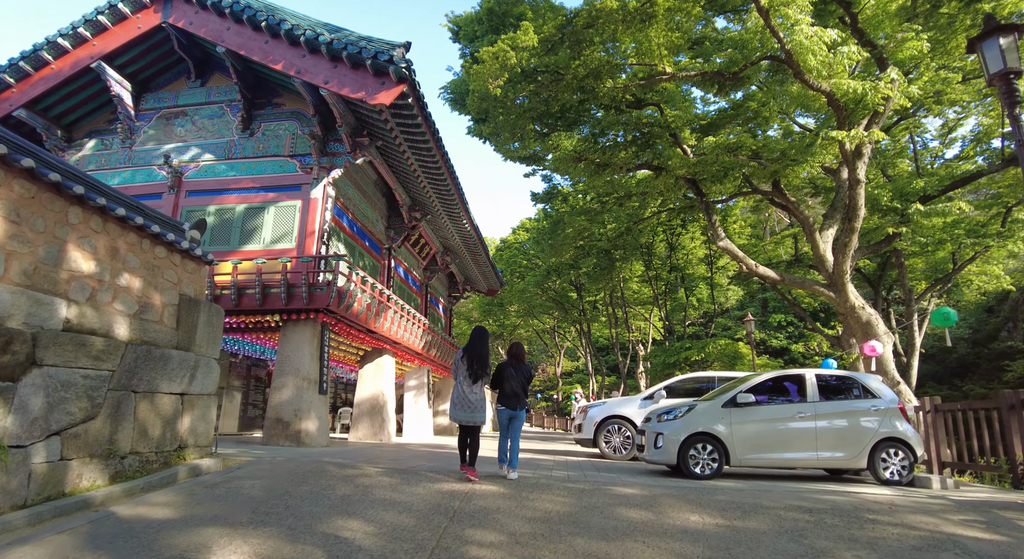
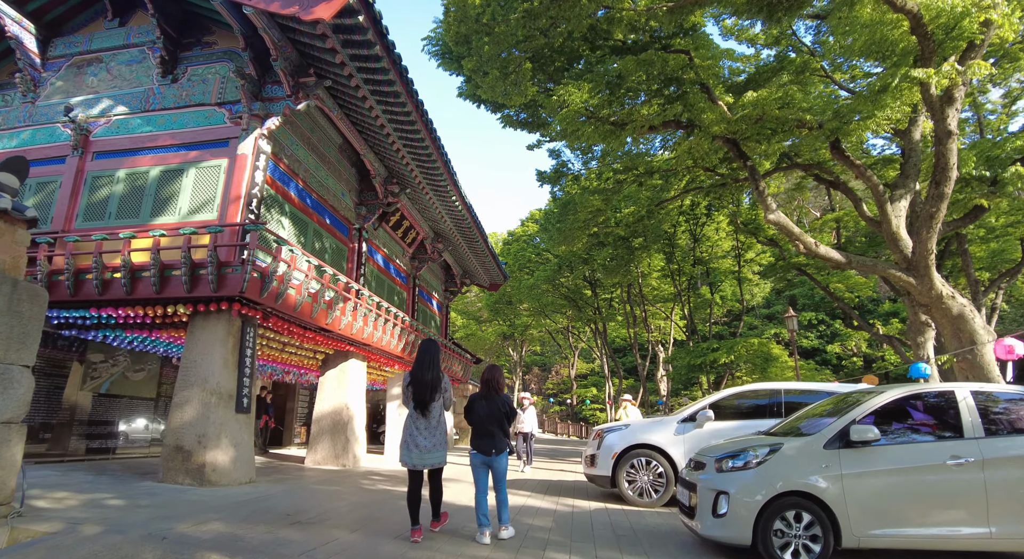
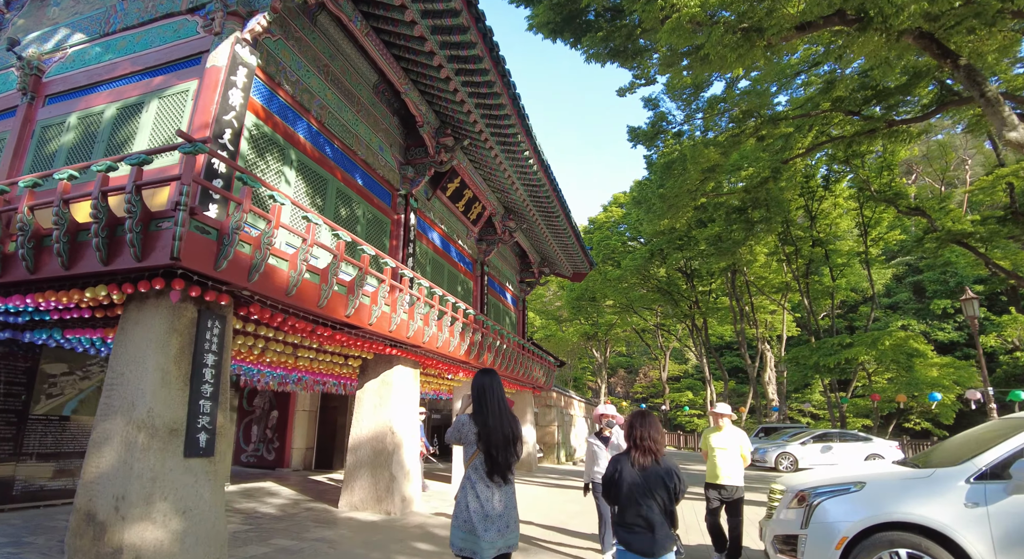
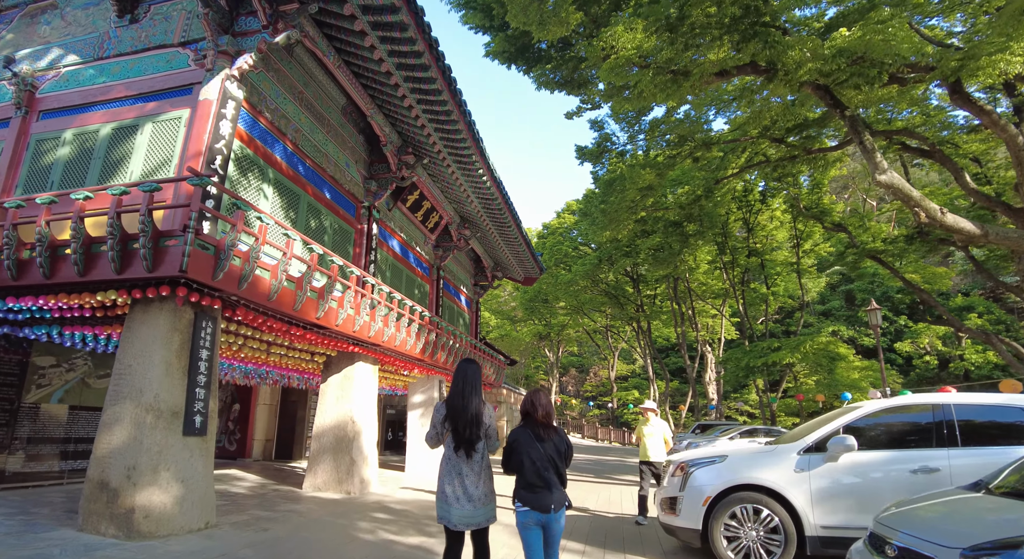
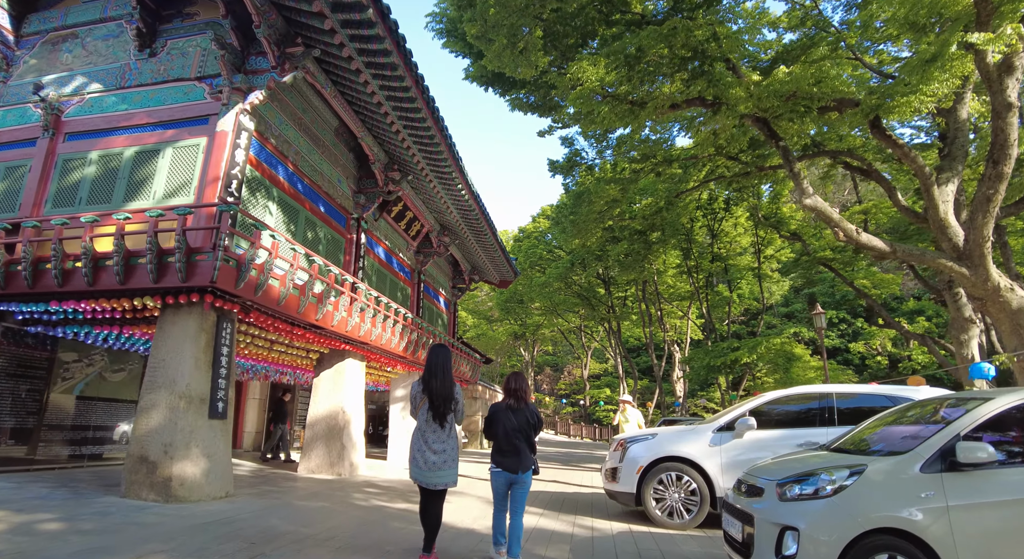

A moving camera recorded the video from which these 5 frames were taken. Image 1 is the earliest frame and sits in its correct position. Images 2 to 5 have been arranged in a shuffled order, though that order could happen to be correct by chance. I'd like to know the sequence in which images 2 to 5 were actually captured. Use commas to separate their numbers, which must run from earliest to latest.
2, 5, 4, 3
